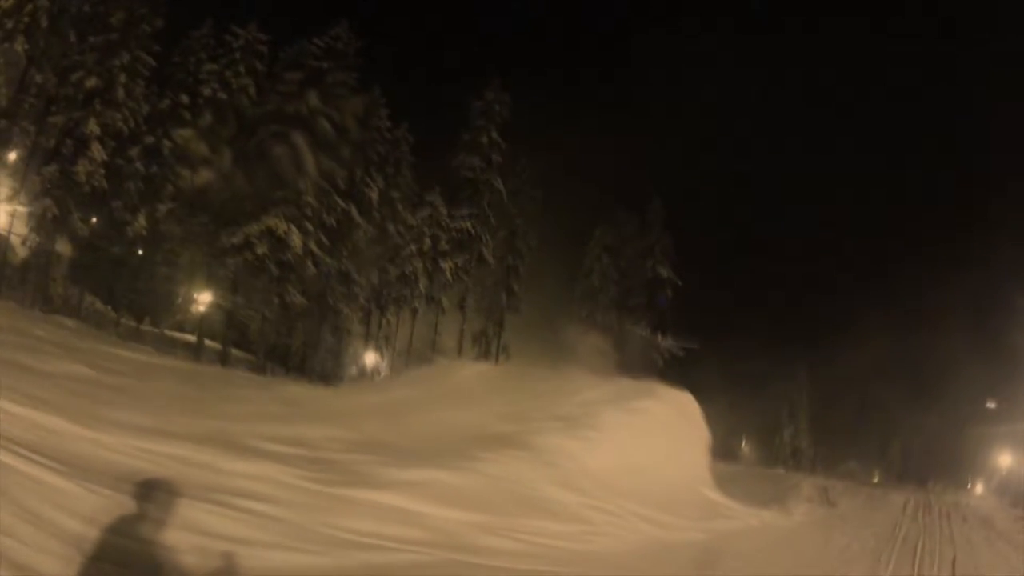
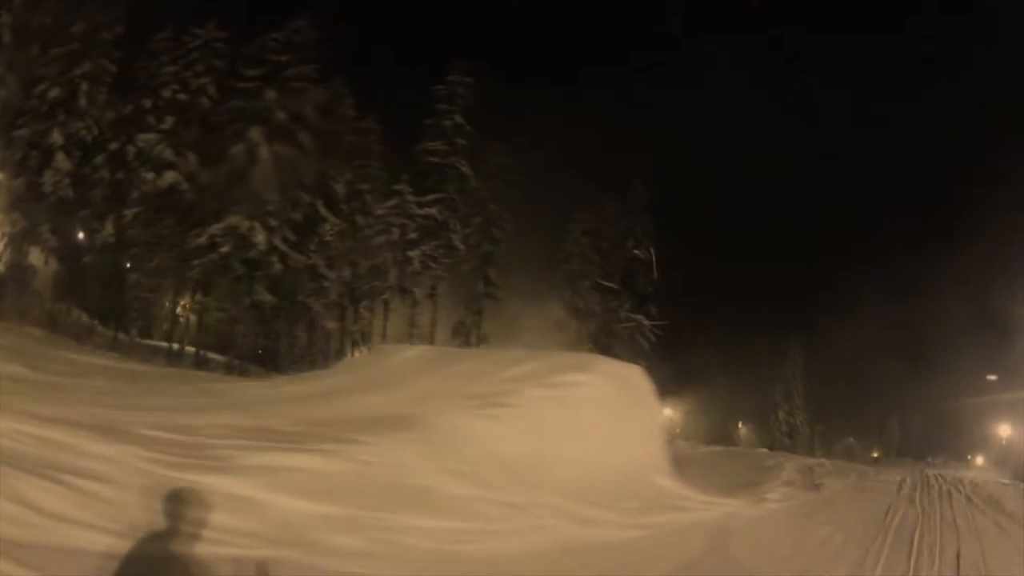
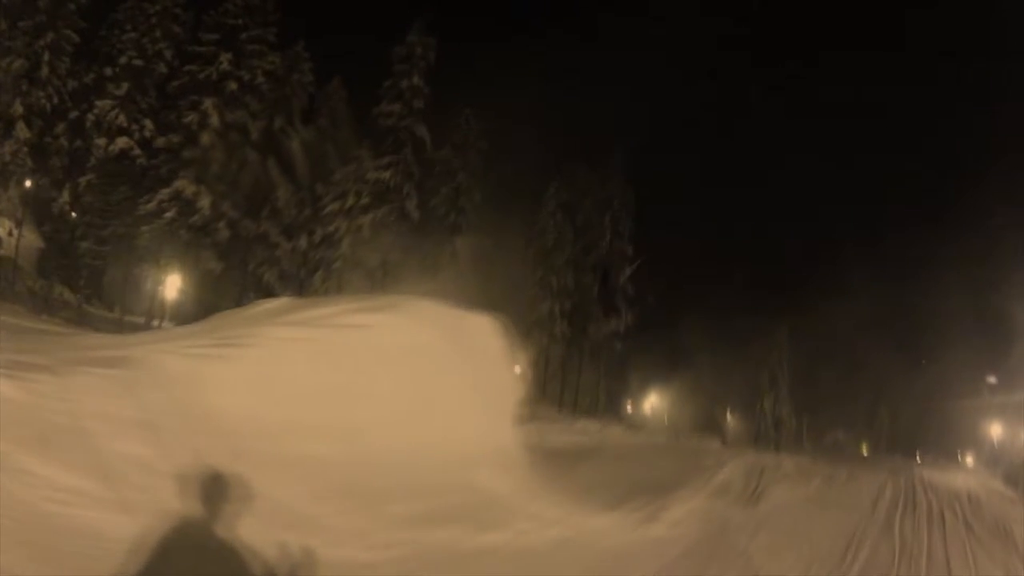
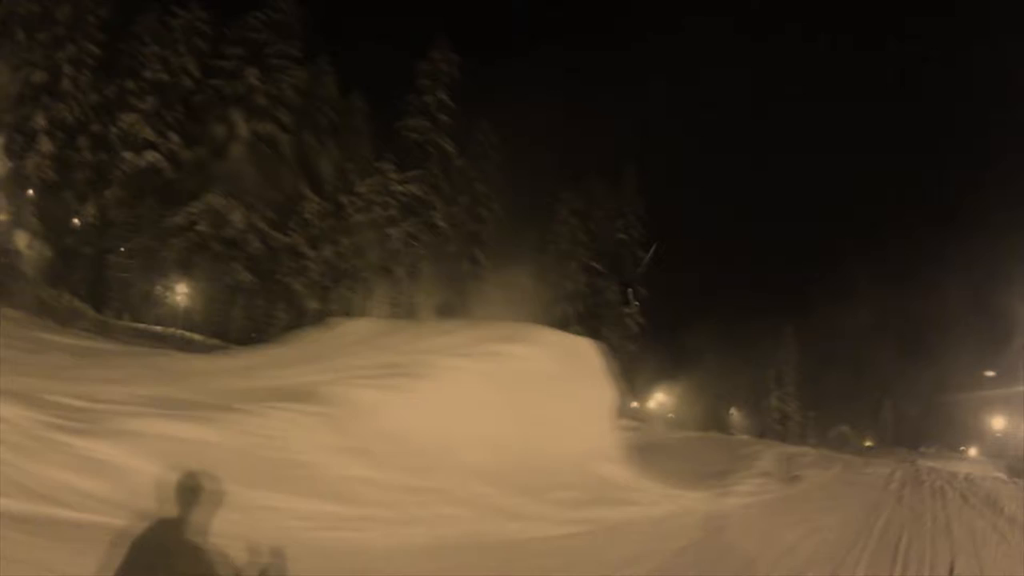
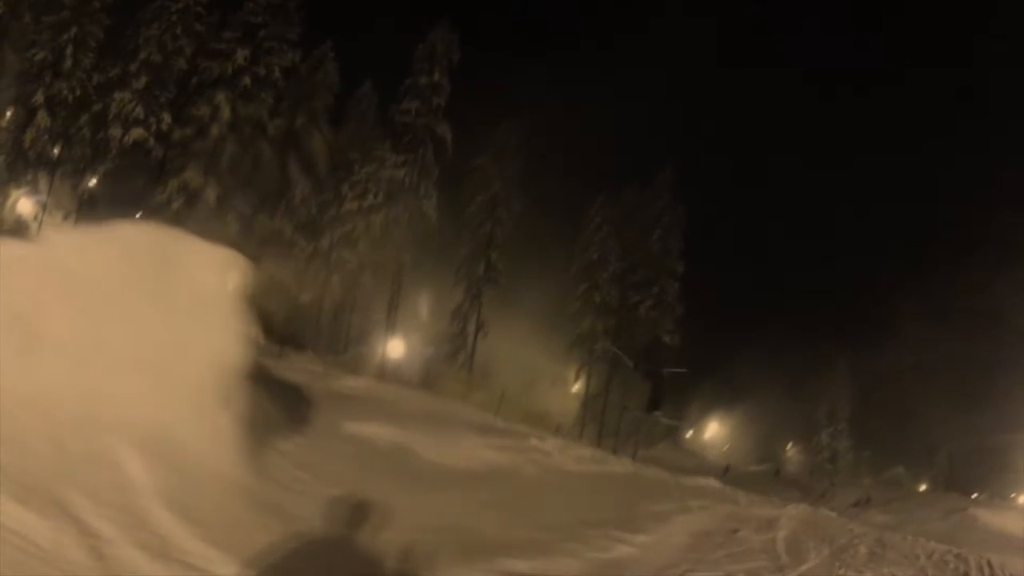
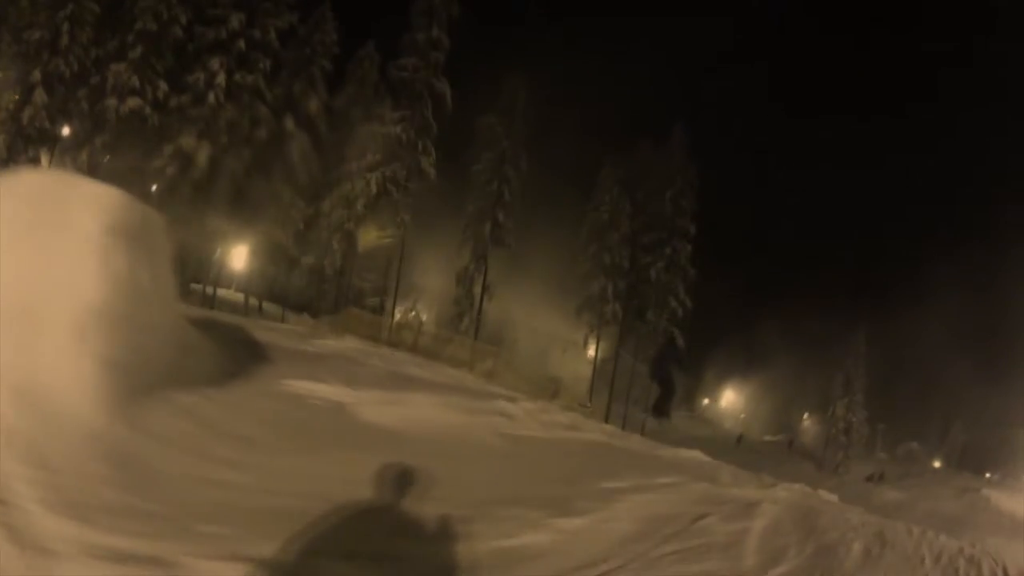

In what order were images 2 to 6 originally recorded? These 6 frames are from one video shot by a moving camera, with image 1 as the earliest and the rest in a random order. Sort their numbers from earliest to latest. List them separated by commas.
2, 4, 3, 5, 6
